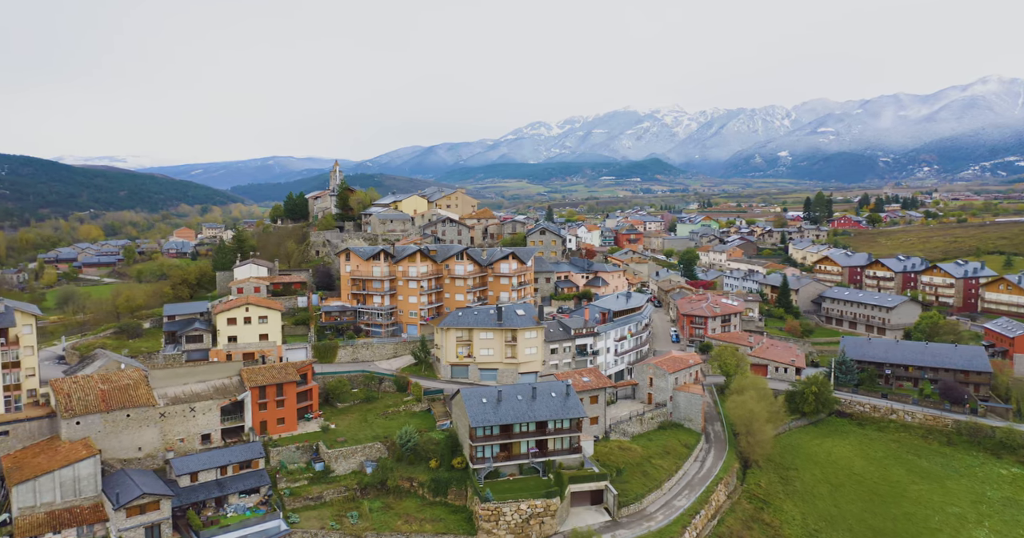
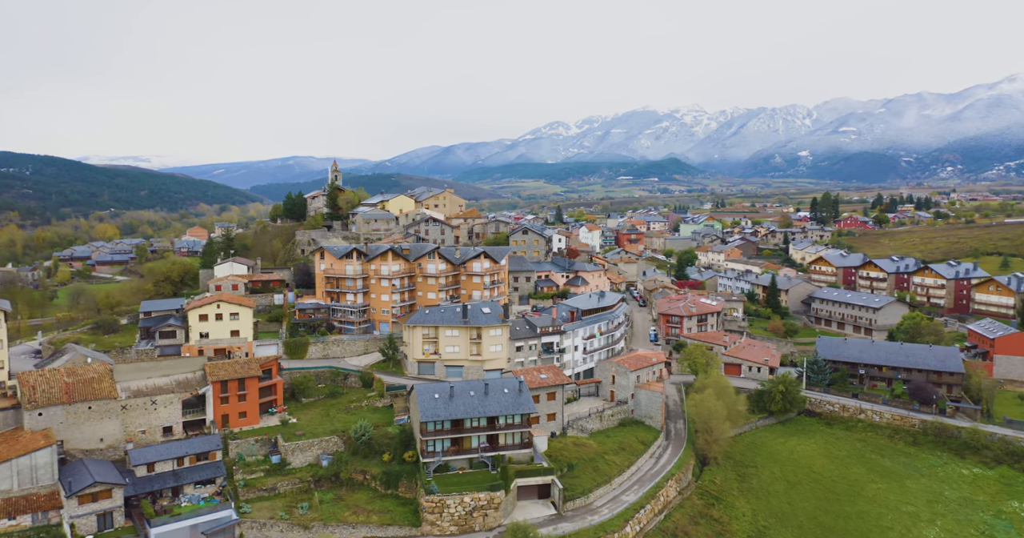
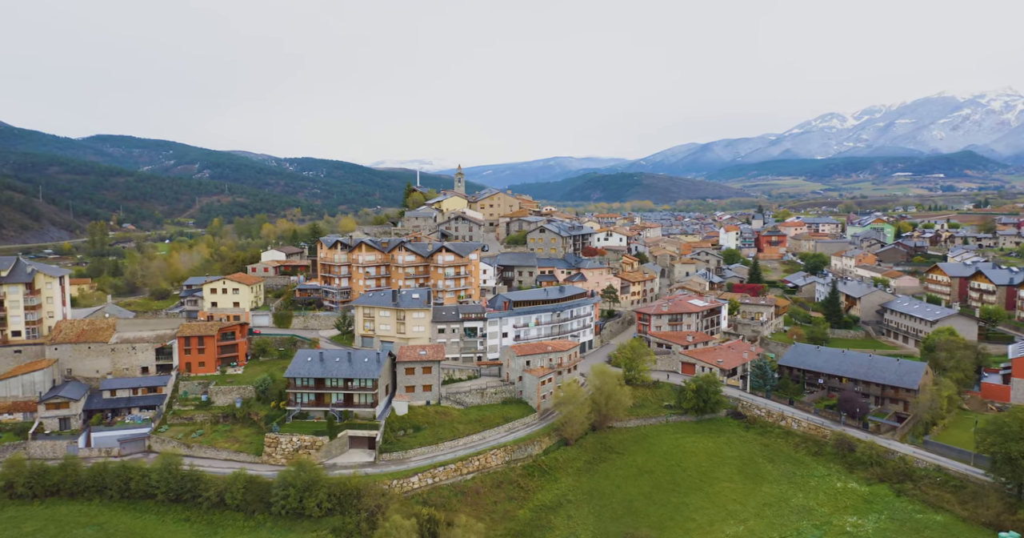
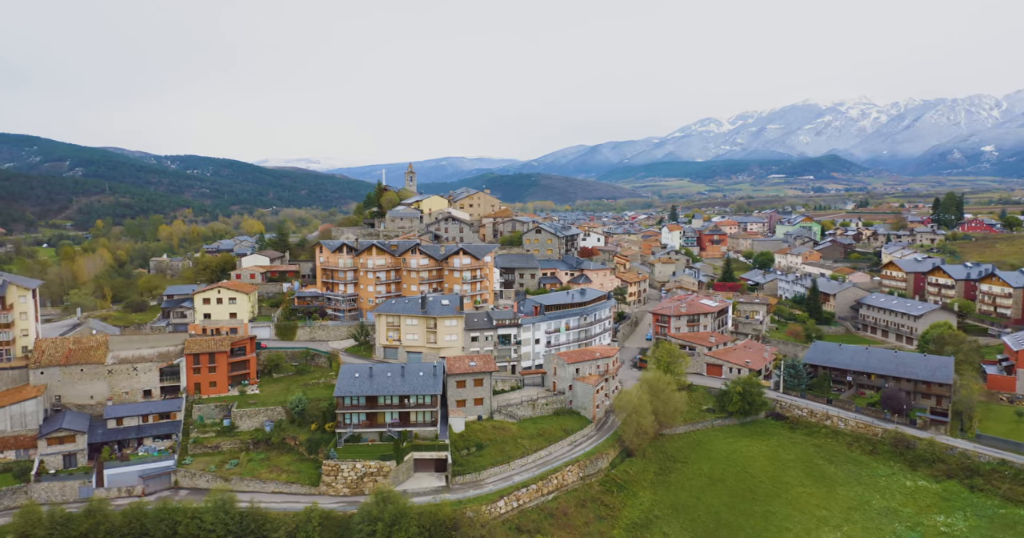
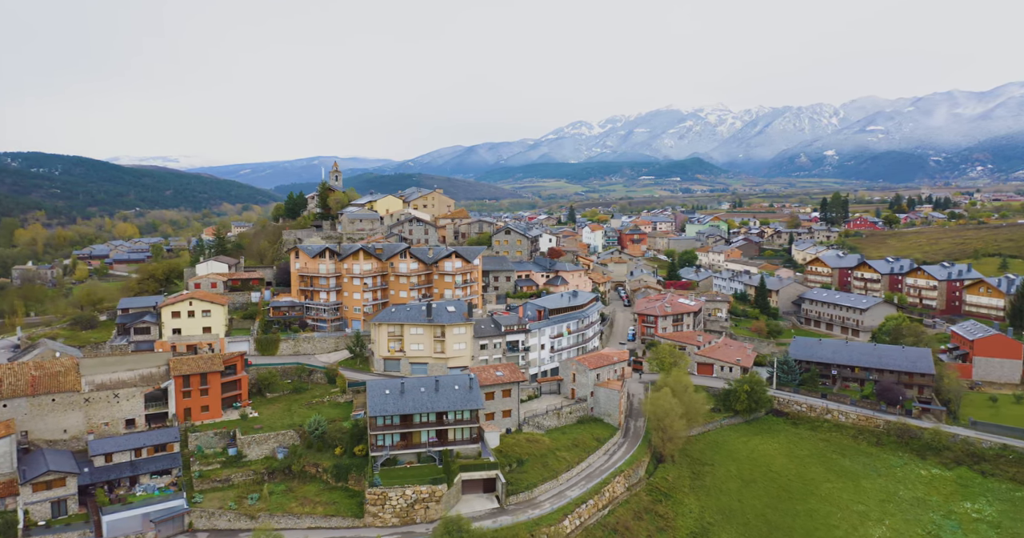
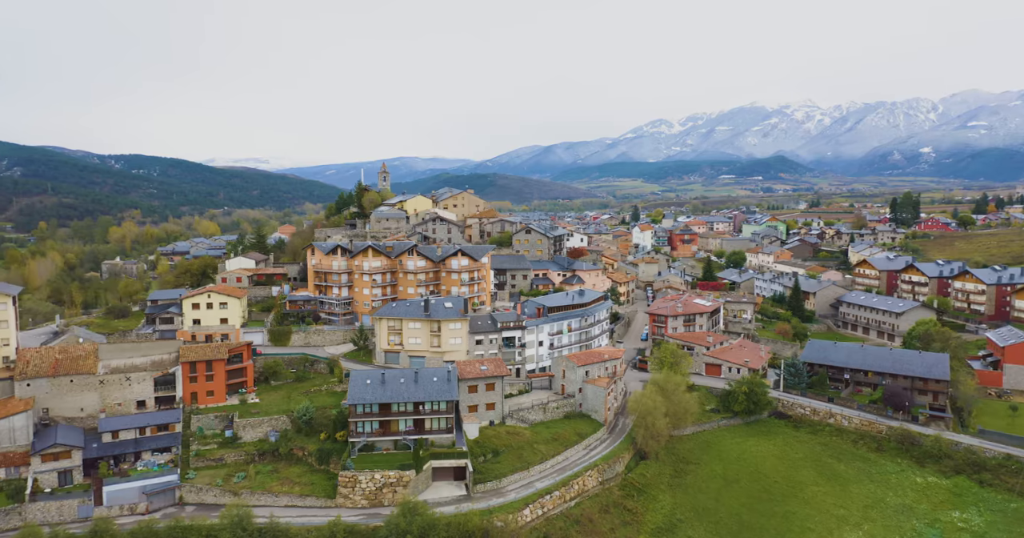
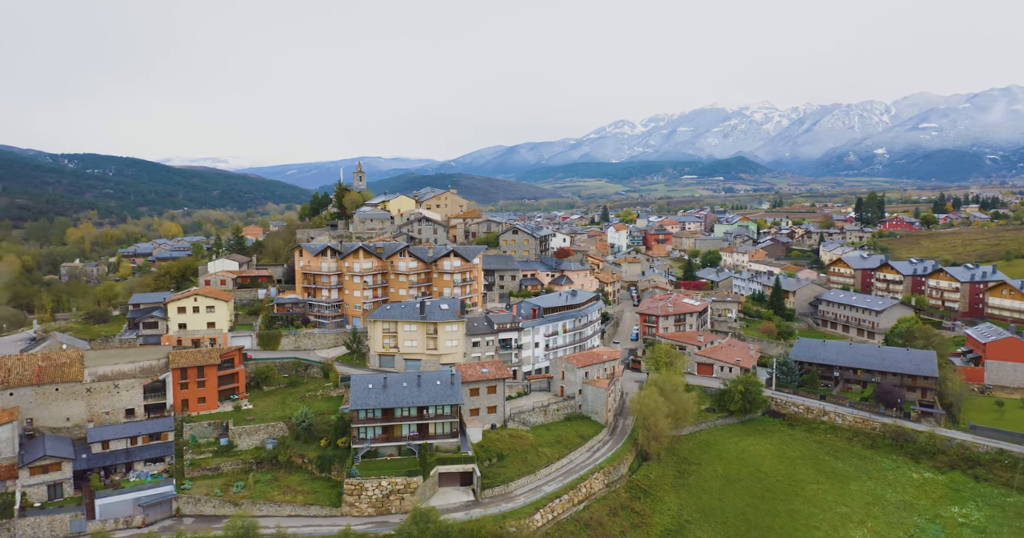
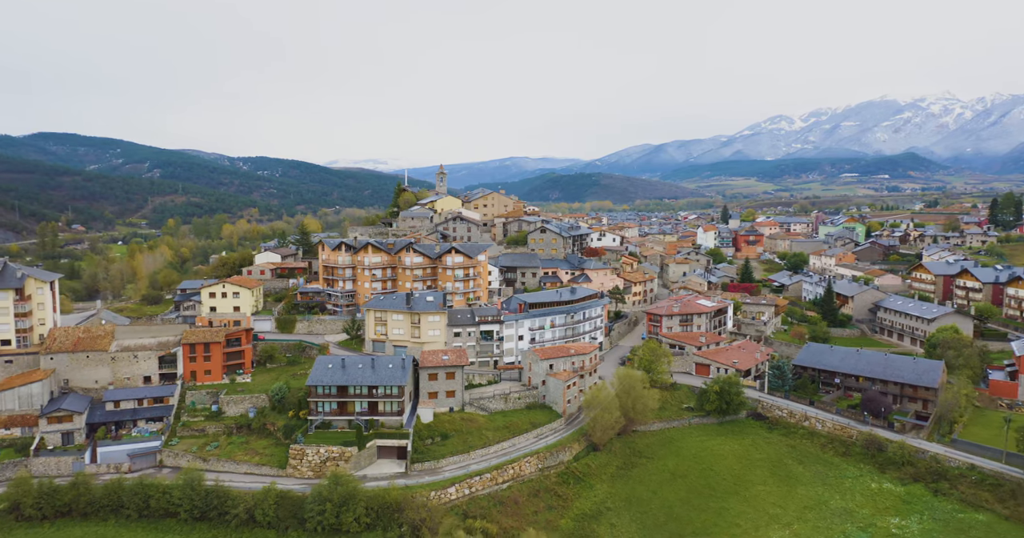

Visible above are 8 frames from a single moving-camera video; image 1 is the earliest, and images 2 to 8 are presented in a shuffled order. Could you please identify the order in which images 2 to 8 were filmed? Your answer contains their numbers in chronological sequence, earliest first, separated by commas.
2, 5, 7, 6, 4, 8, 3
